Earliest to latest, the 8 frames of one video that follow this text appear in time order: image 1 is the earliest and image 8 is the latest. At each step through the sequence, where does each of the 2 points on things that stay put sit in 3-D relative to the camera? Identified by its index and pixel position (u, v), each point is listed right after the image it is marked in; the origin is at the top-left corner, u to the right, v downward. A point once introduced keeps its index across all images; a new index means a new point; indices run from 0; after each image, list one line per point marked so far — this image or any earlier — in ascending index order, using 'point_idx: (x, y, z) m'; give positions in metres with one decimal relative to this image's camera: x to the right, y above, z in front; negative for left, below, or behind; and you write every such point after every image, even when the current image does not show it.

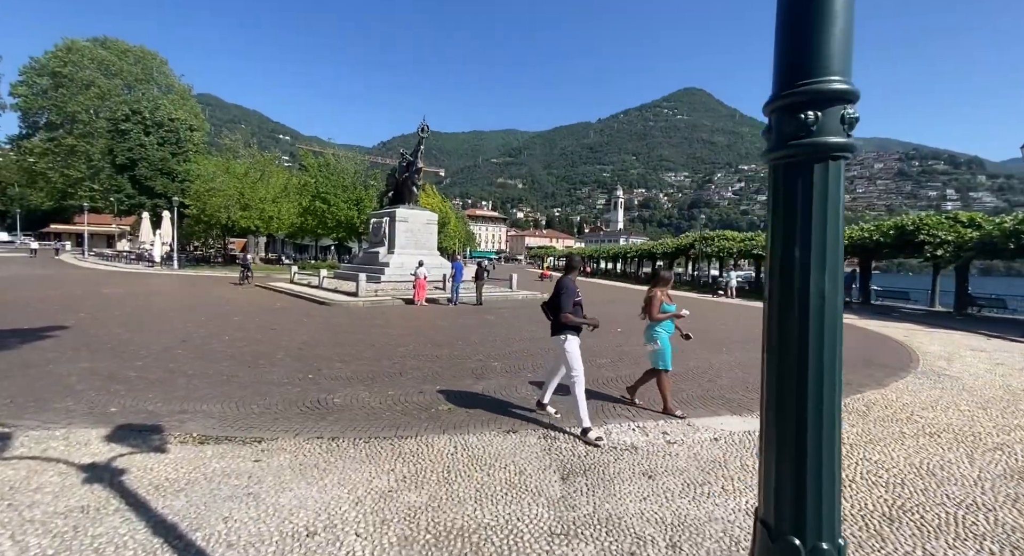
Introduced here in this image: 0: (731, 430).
0: (+2.5, -1.7, +5.7) m
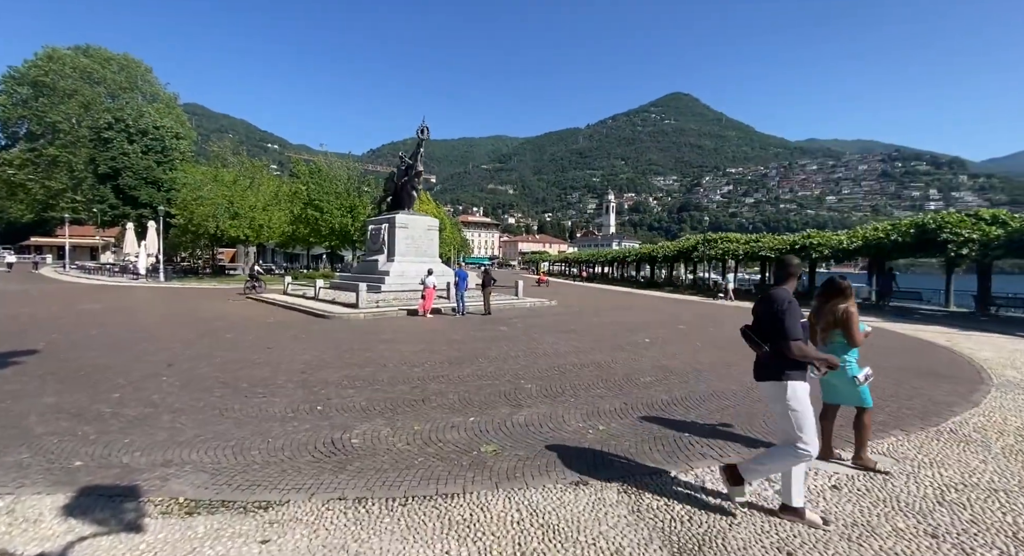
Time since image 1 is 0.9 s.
0: (+3.1, -1.8, +4.6) m
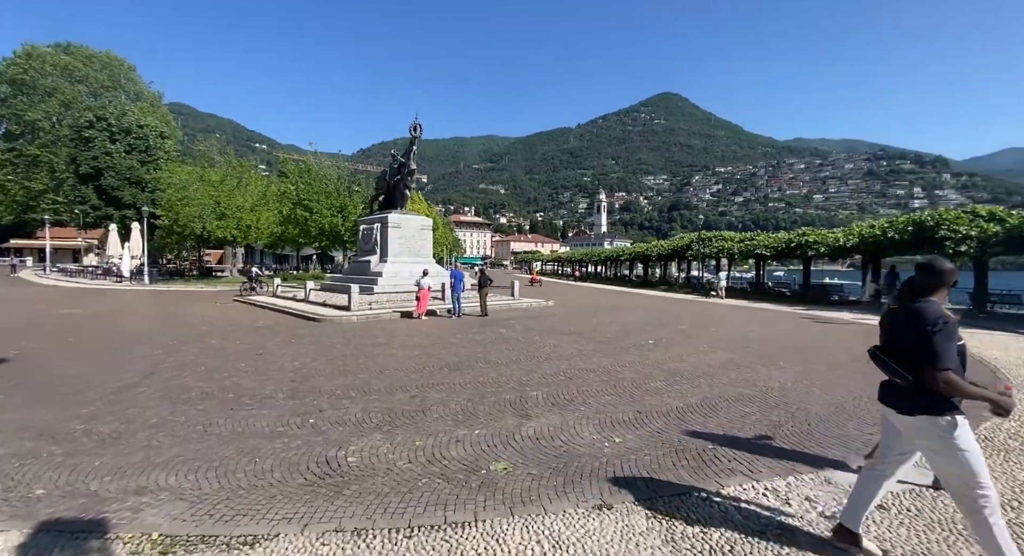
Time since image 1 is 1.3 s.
0: (+3.2, -1.8, +4.2) m
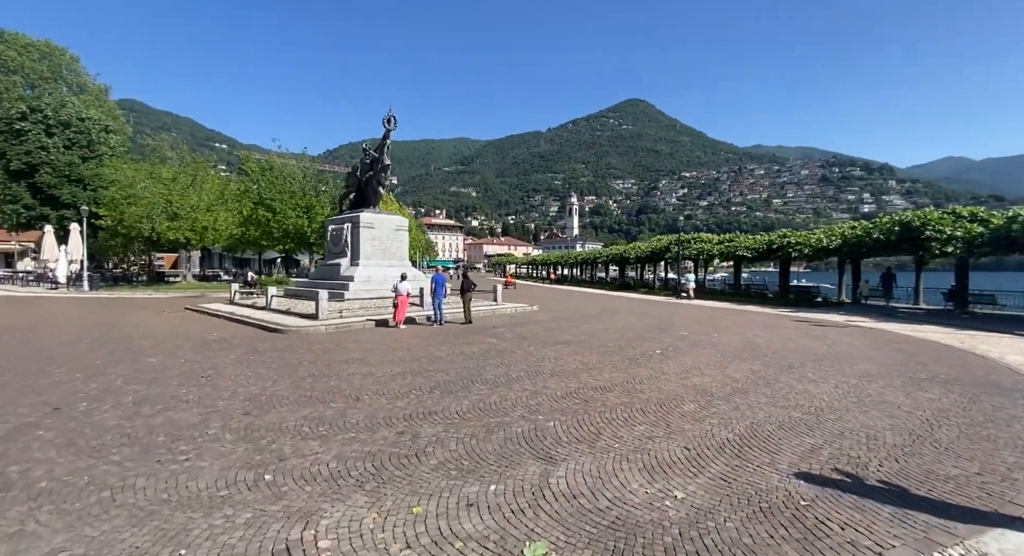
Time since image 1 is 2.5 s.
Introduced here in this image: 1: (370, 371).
0: (+3.5, -1.8, +3.1) m
1: (-2.4, -1.6, +8.6) m
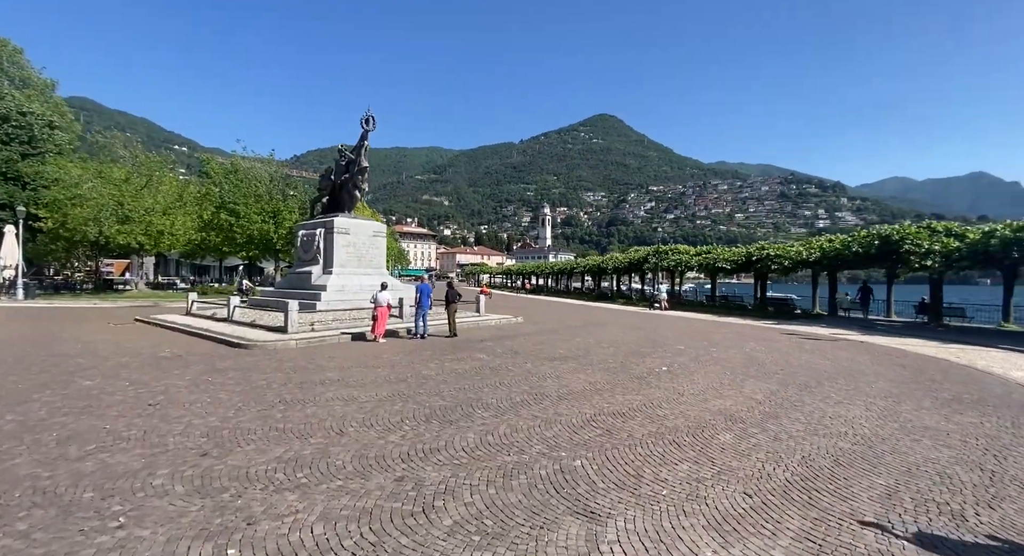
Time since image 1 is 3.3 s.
0: (+3.9, -1.9, +2.3) m
1: (-2.4, -1.8, +7.5) m
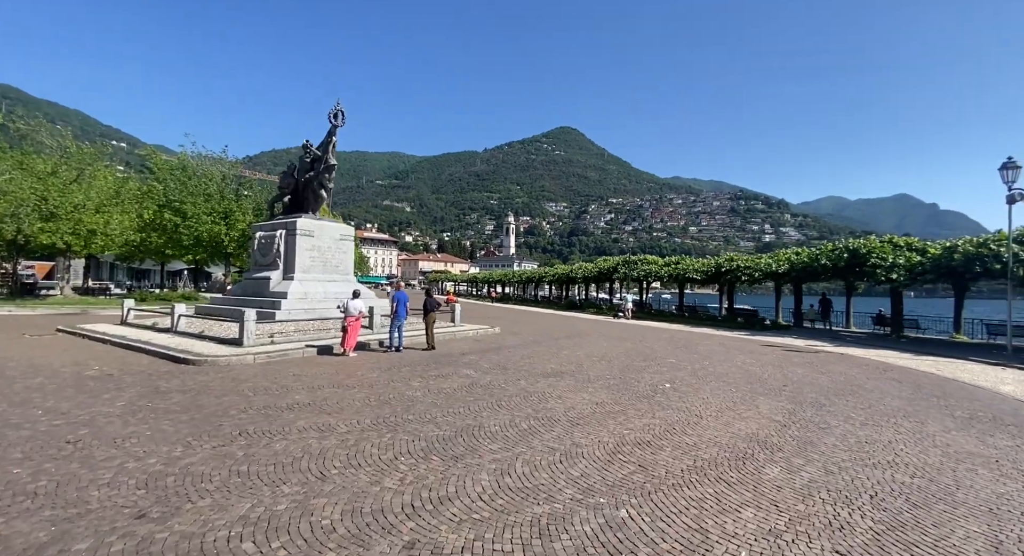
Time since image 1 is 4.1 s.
0: (+4.4, -2.0, +1.7) m
1: (-2.3, -1.8, +6.4) m
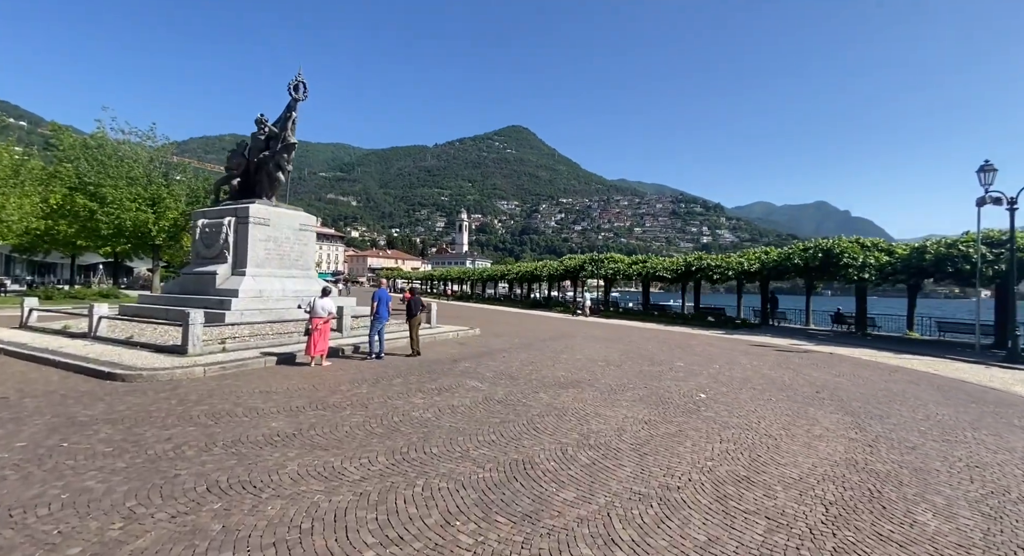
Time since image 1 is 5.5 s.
0: (+5.4, -2.0, +0.8) m
1: (-1.7, -1.8, +4.7) m
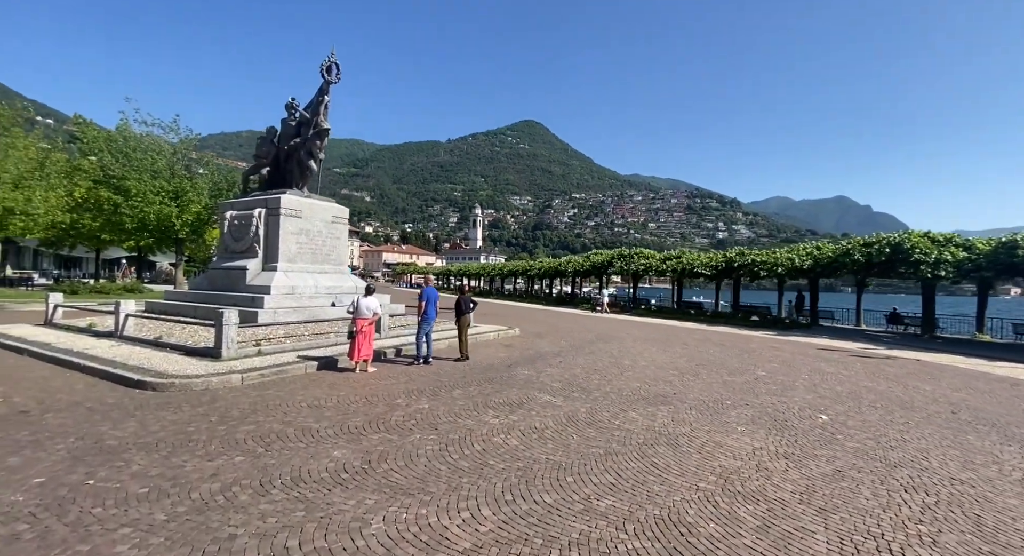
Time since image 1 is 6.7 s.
0: (+6.4, -2.0, -0.6) m
1: (-0.6, -1.8, +3.5) m
